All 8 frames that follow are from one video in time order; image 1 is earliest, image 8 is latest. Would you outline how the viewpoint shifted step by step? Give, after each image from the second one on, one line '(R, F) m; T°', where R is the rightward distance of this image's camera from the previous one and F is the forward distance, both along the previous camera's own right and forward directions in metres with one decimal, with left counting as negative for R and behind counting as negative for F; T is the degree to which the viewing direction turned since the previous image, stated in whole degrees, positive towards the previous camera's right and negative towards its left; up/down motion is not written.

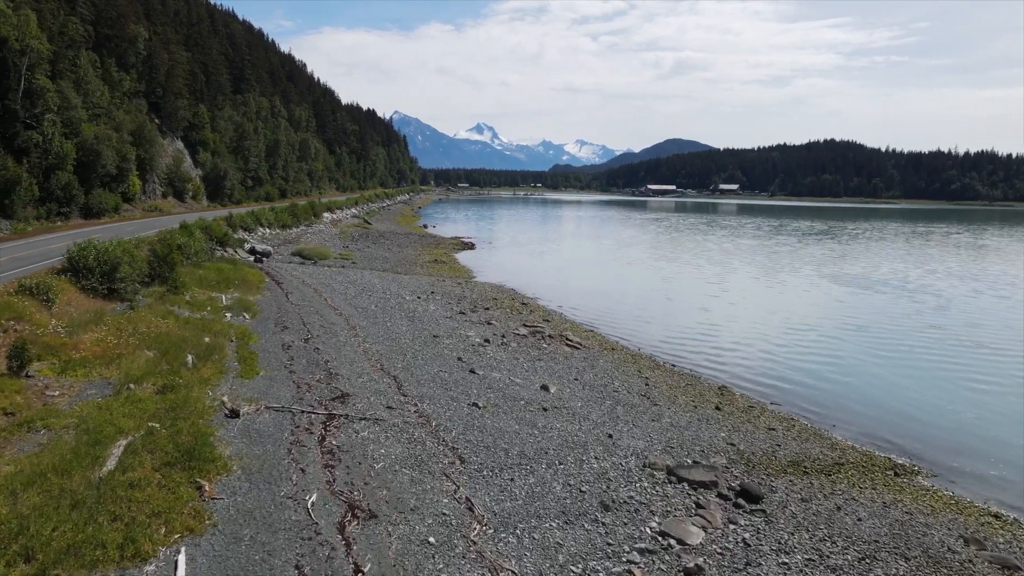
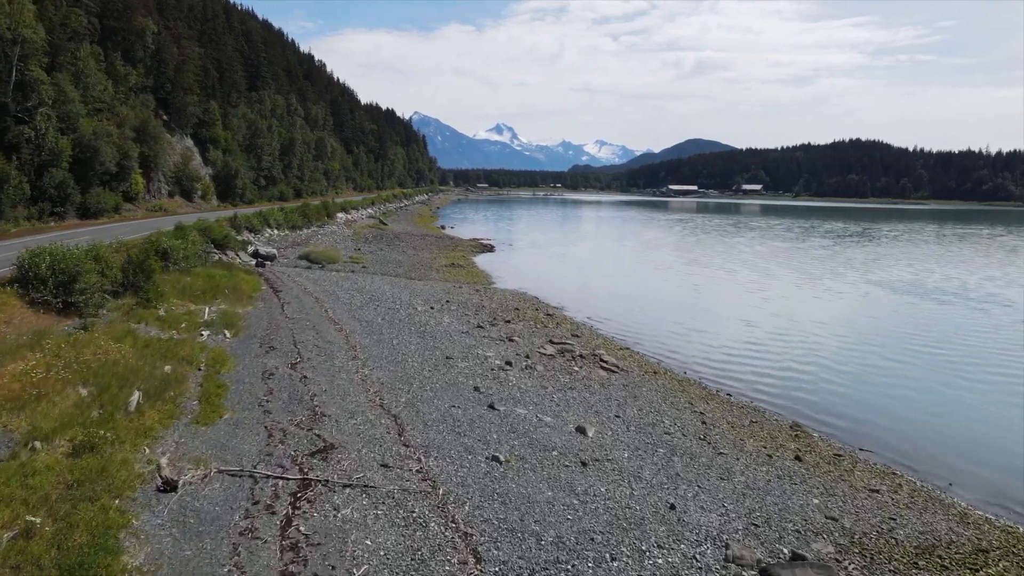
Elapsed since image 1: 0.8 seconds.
(-0.2, +3.1) m; -1°
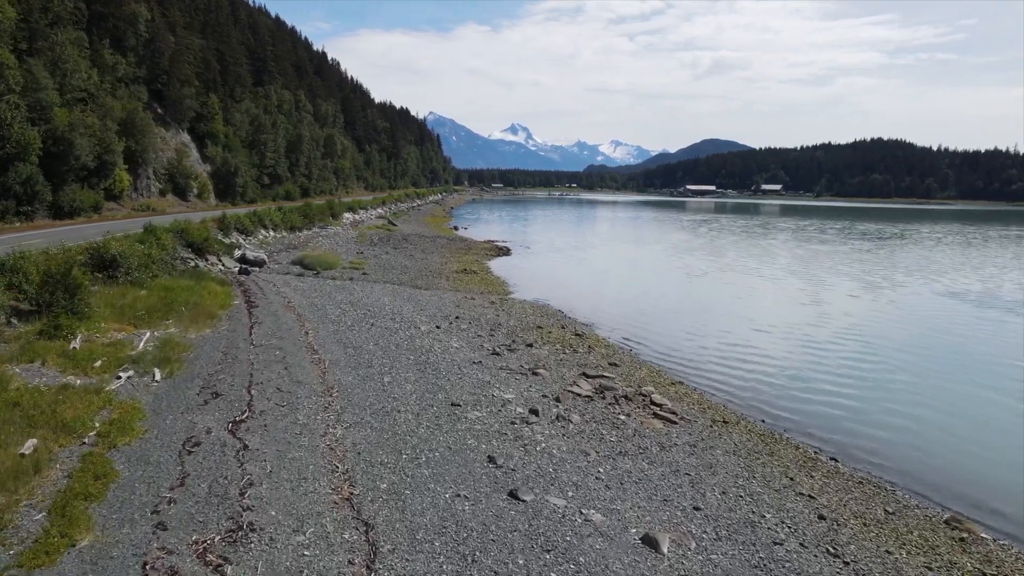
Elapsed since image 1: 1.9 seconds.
(-0.2, +4.5) m; -1°
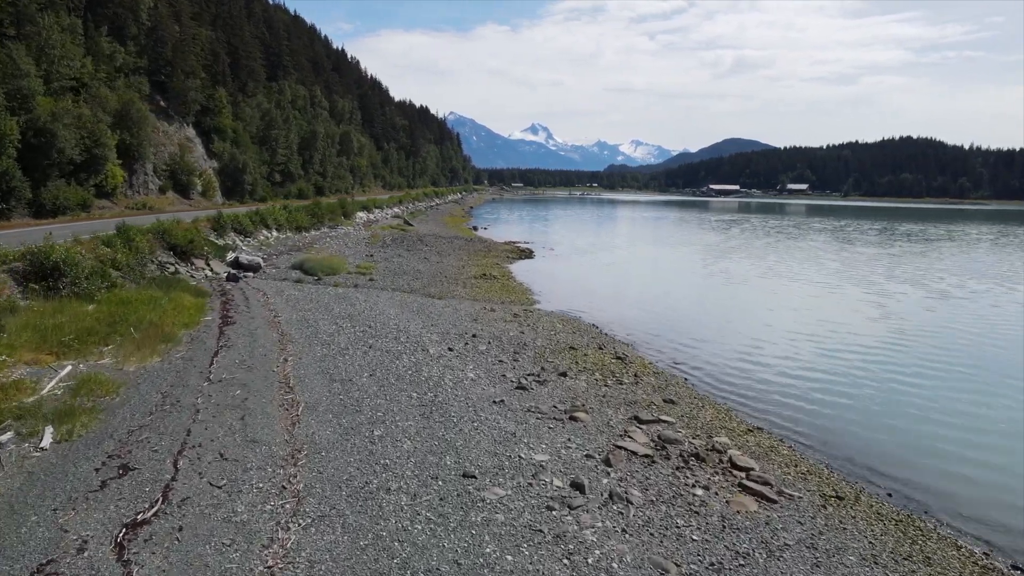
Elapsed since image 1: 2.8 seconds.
(-0.2, +3.9) m; -1°
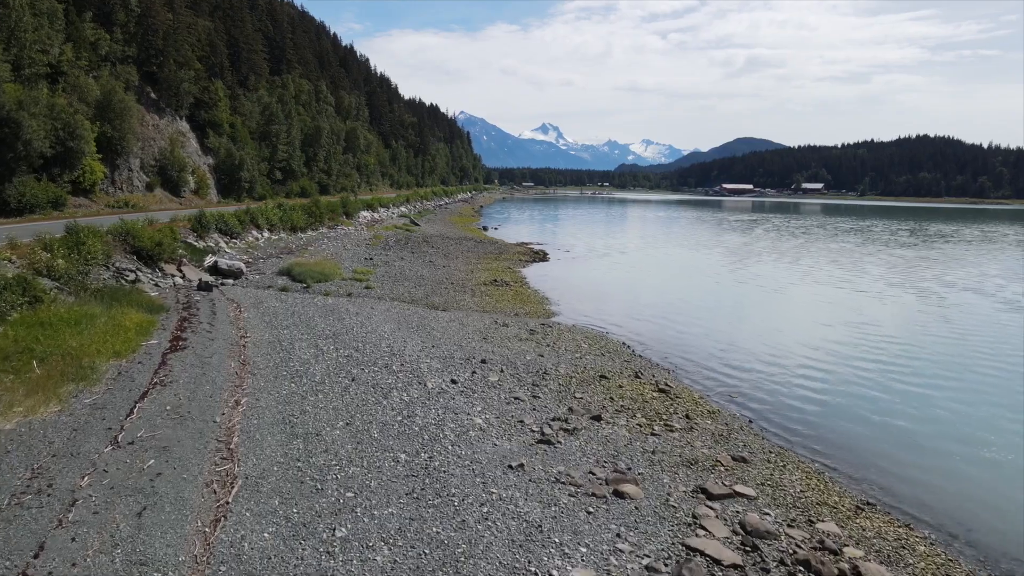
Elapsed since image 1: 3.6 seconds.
(-0.2, +3.6) m; -1°
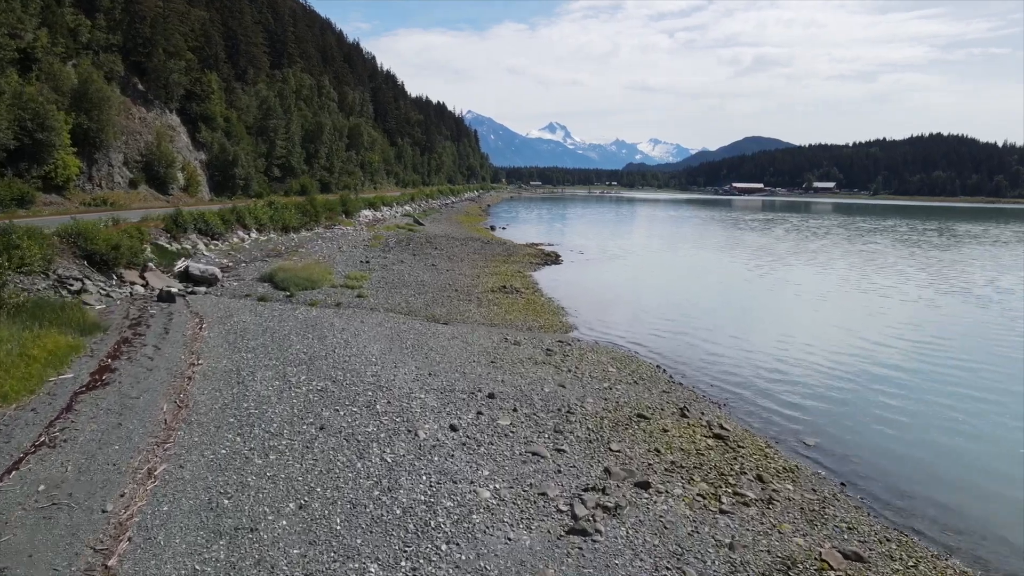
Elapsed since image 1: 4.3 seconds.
(-0.1, +3.3) m; -1°
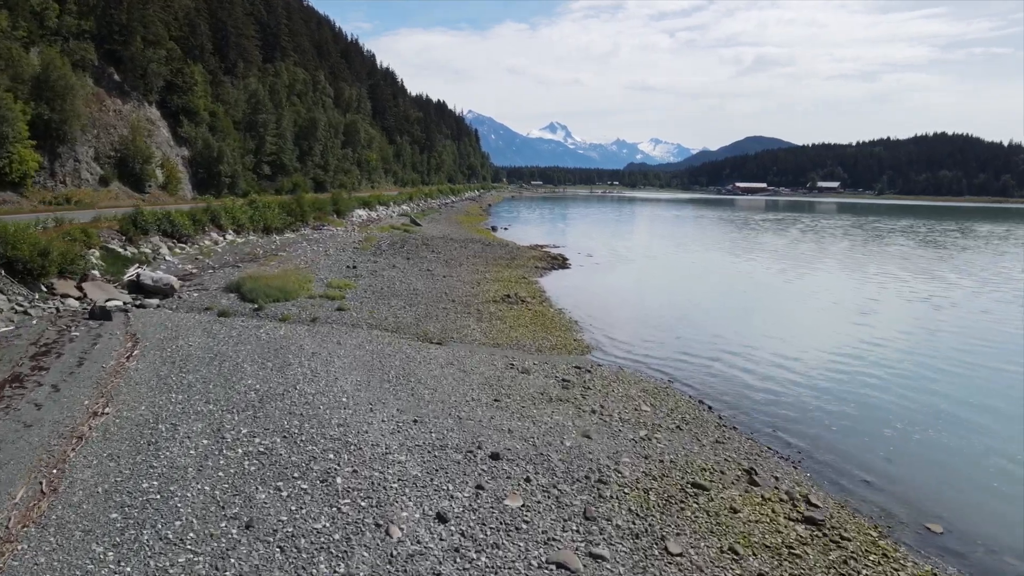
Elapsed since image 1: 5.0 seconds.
(-0.1, +3.4) m; 0°
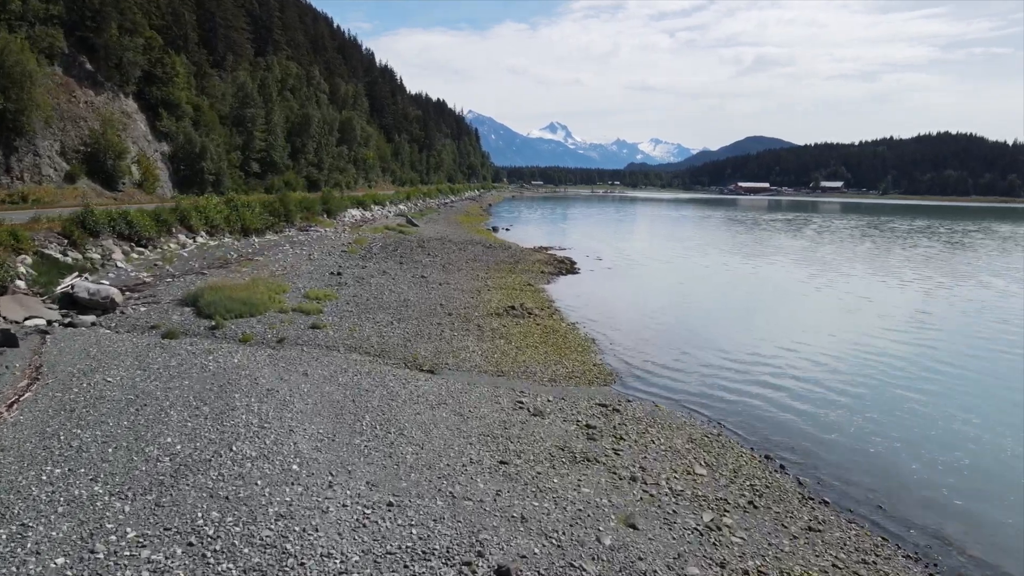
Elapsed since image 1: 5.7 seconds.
(-0.2, +3.3) m; 0°
